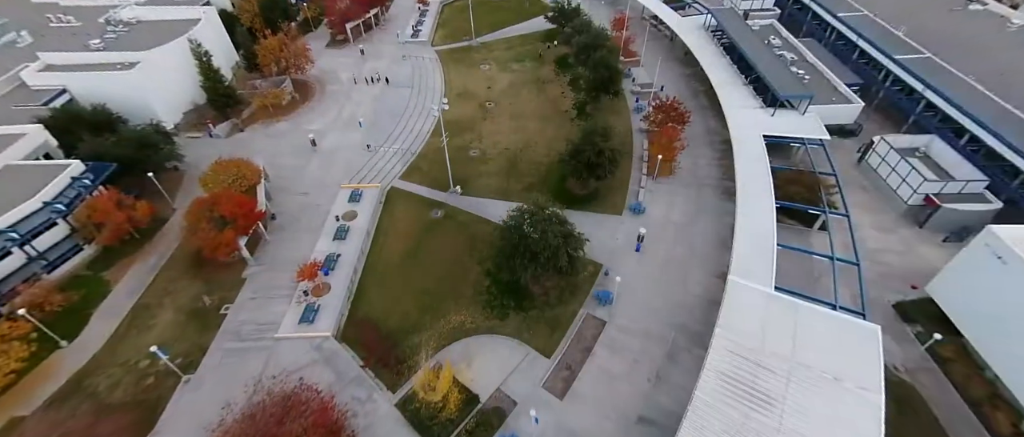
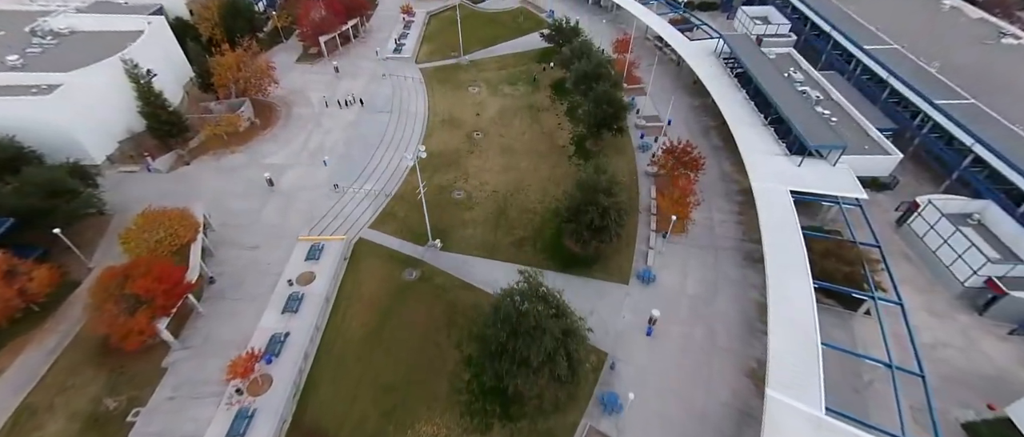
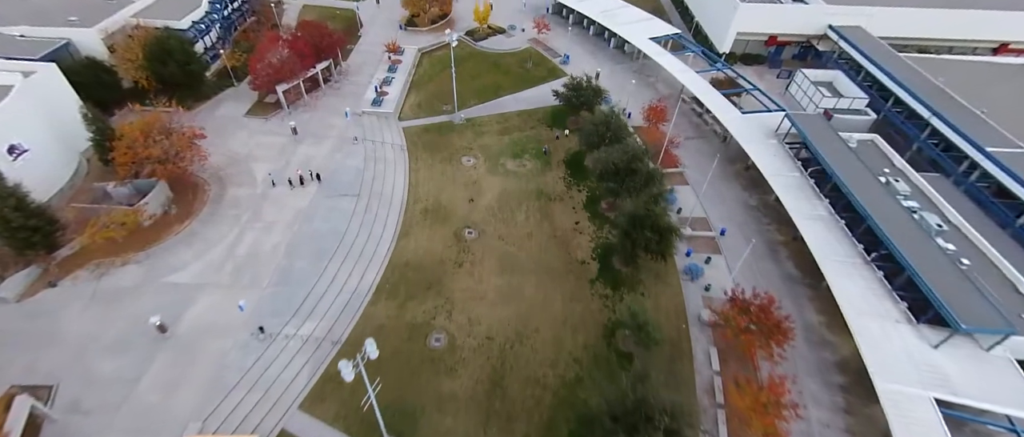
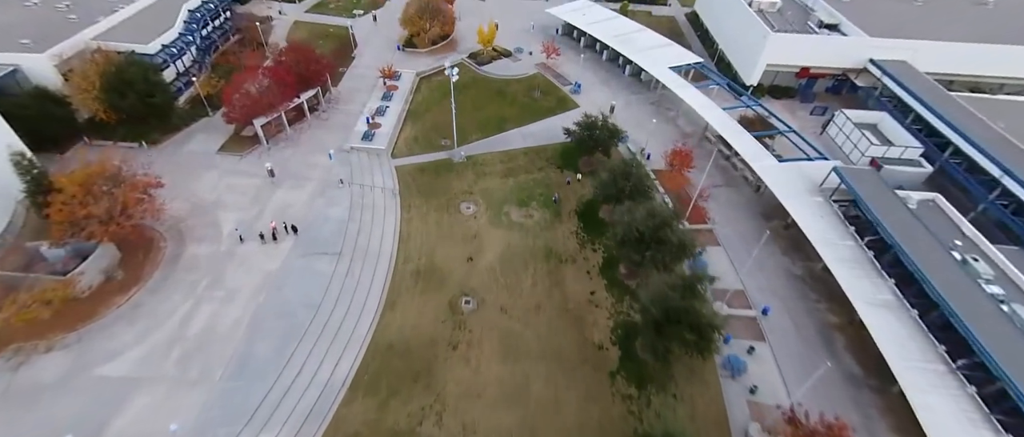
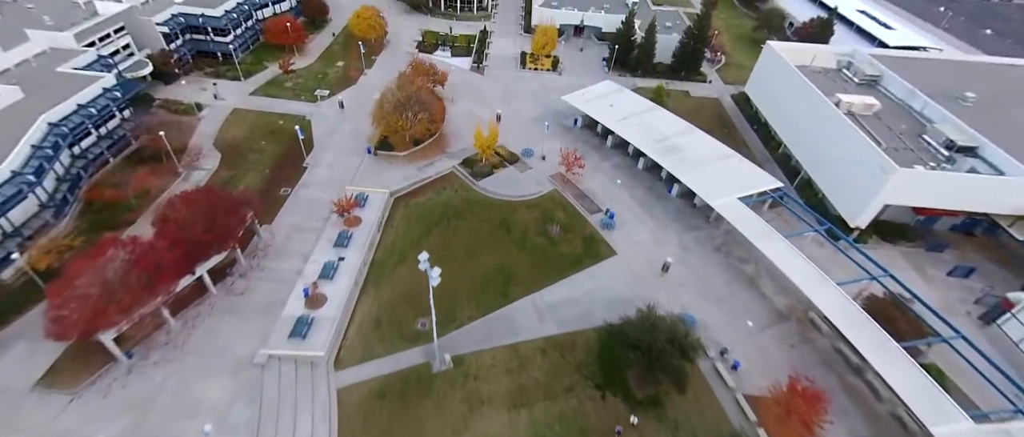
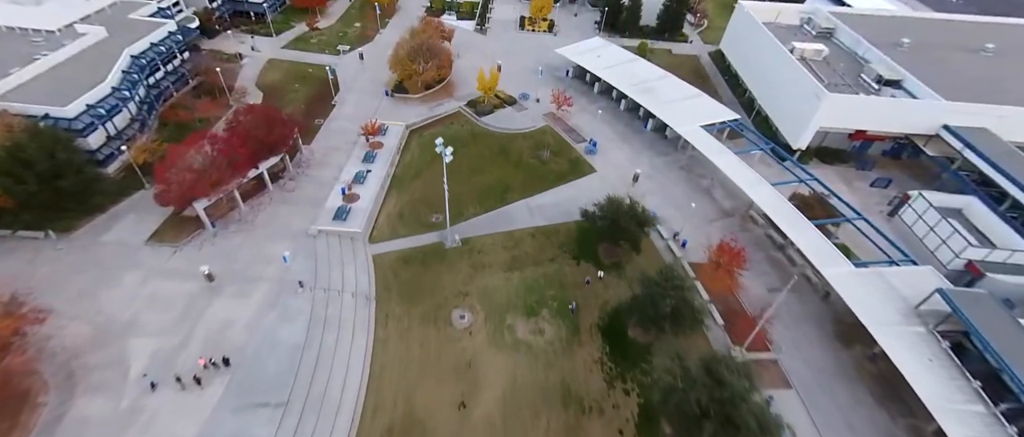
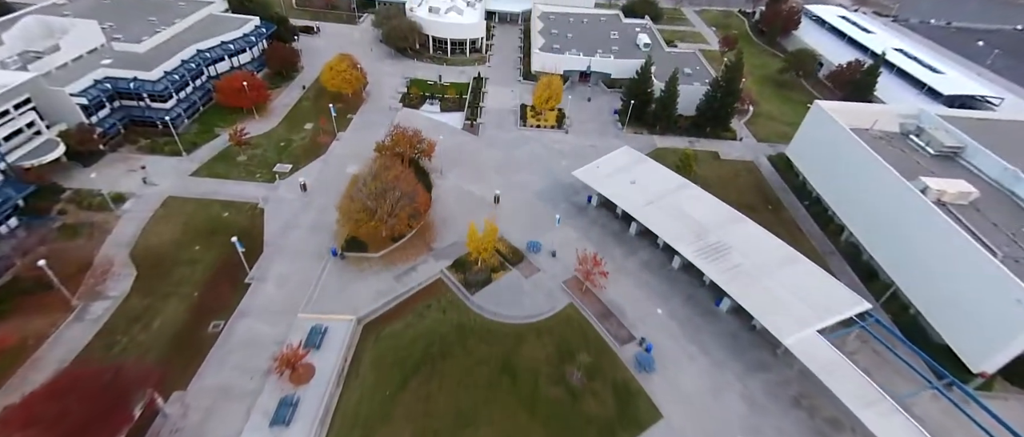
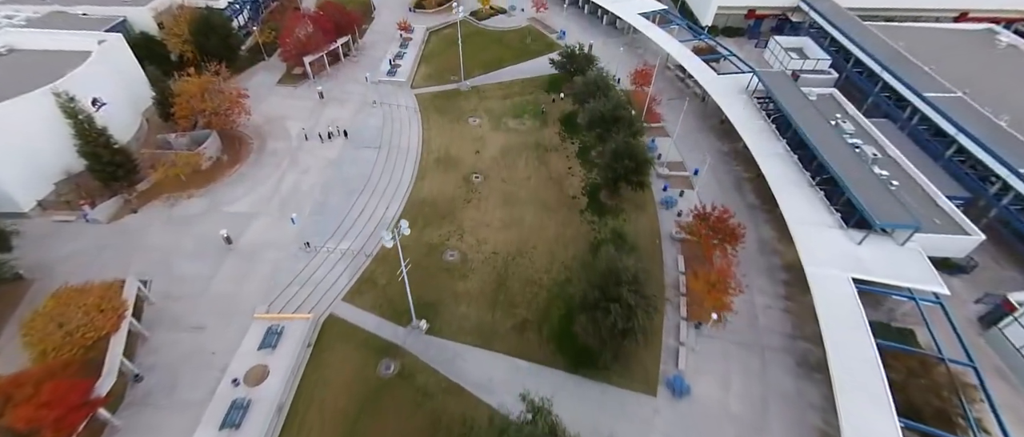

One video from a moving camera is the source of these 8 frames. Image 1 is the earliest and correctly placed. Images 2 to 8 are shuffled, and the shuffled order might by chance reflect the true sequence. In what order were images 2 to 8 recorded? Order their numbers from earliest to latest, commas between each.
2, 8, 3, 4, 6, 5, 7
